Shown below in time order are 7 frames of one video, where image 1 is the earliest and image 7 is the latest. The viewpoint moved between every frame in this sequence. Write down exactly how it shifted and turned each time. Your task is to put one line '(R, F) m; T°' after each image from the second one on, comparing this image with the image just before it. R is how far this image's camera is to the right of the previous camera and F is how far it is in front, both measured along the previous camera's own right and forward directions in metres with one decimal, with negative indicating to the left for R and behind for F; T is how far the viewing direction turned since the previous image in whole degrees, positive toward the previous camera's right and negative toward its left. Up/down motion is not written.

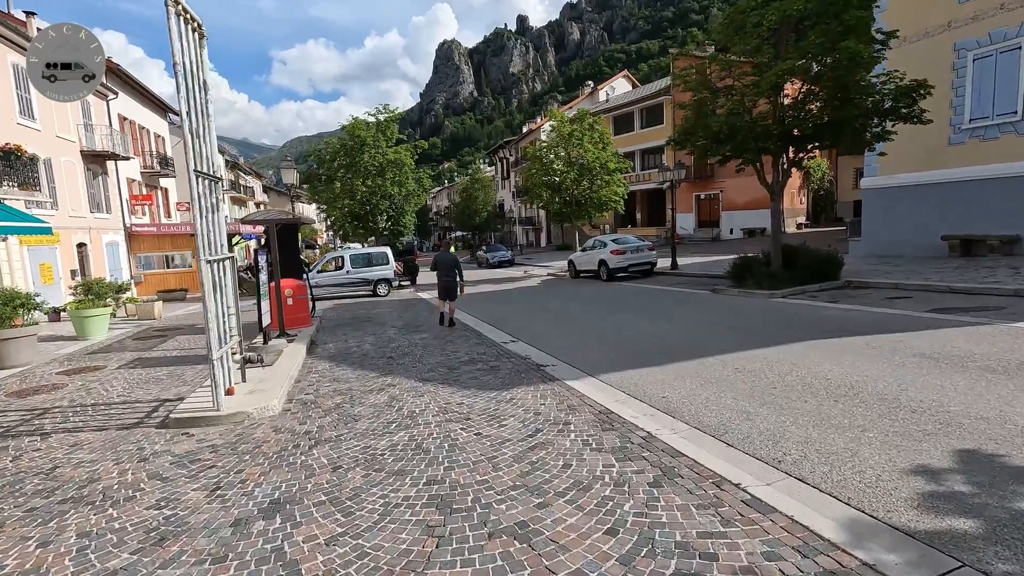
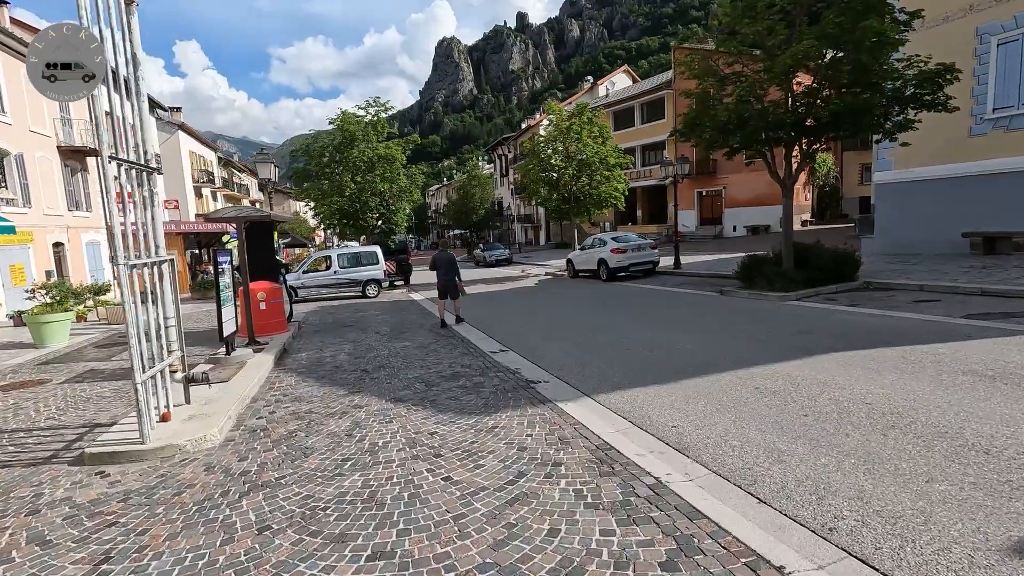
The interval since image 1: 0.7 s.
(+0.2, +0.9) m; 0°
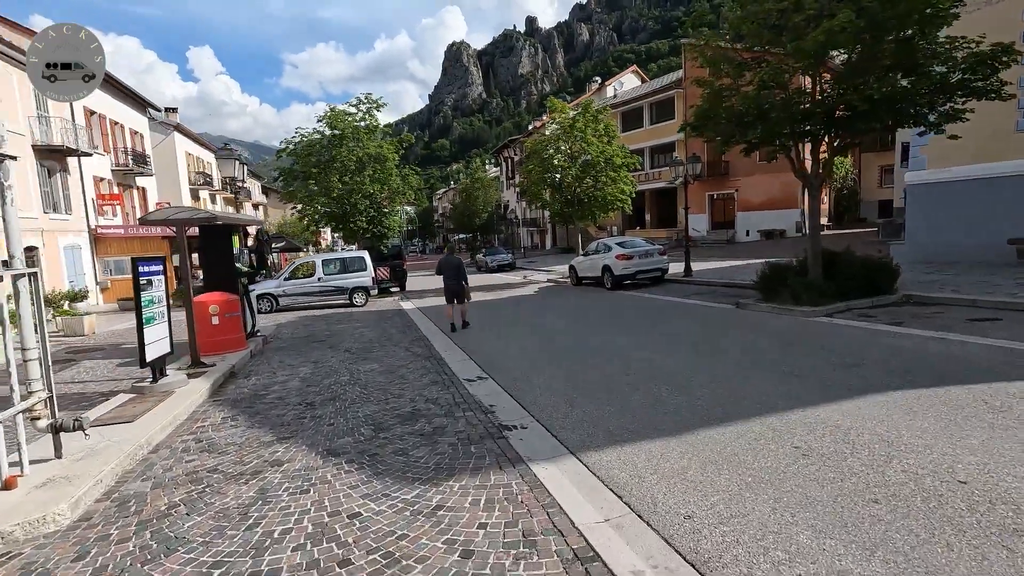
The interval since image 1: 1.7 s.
(+0.4, +1.3) m; -1°
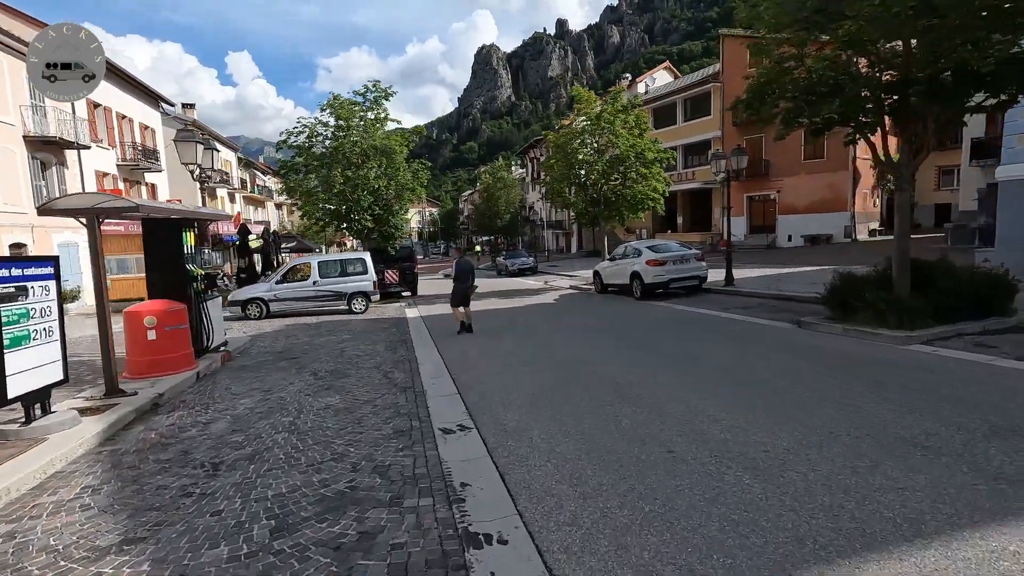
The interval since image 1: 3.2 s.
(+0.3, +2.0) m; -3°
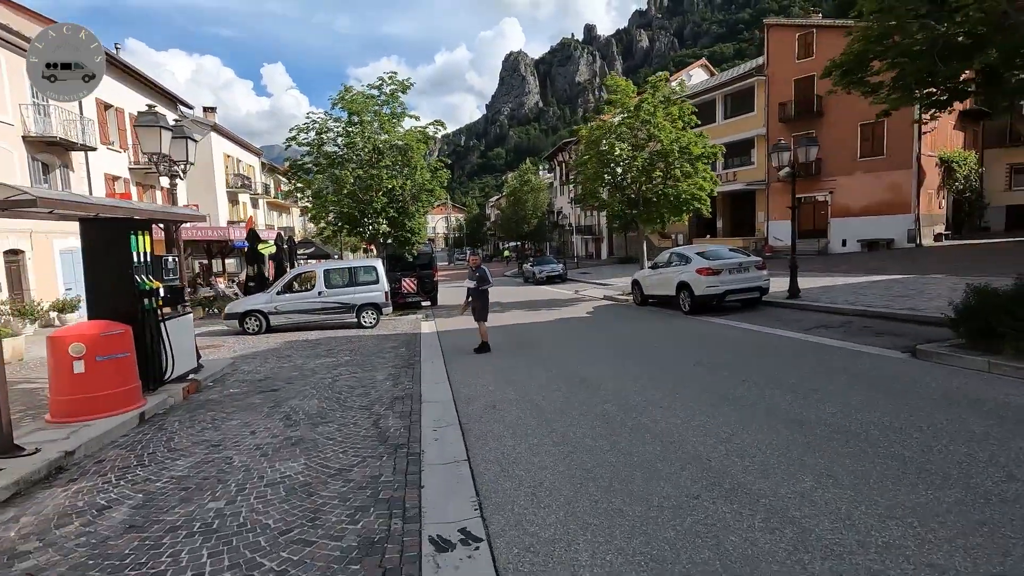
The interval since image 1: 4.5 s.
(0.0, +1.9) m; -3°
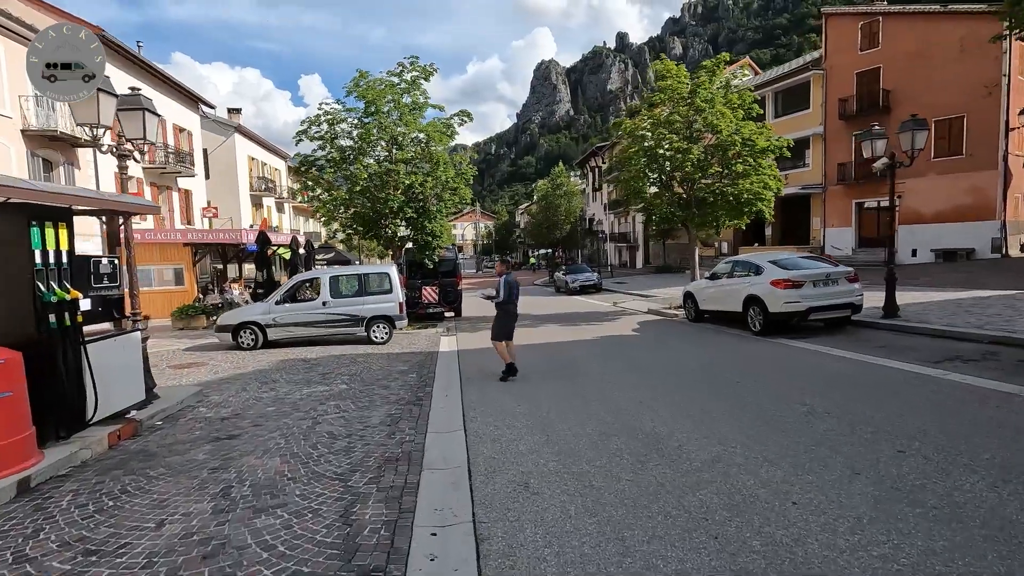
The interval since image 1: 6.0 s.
(-0.1, +2.1) m; -3°
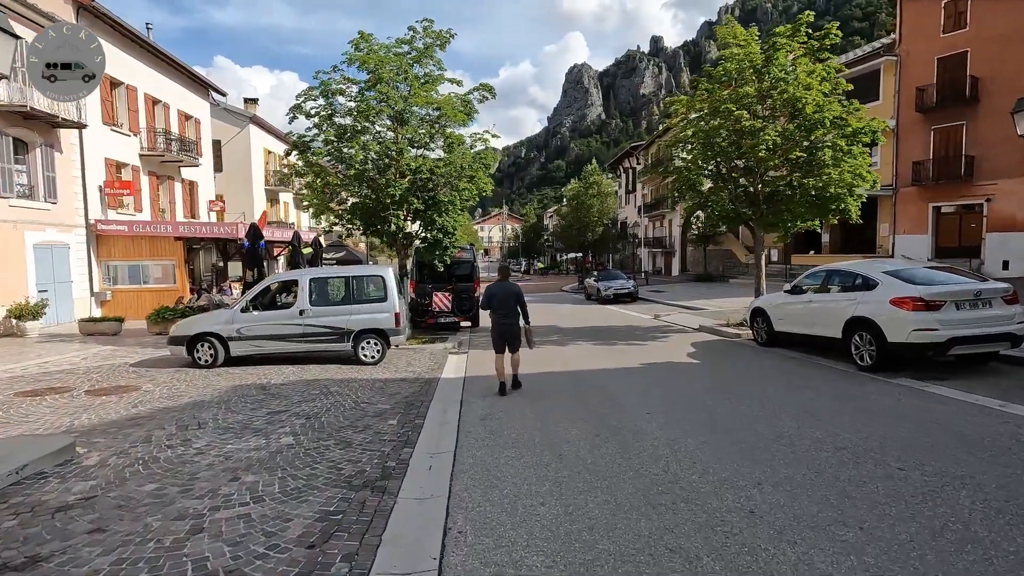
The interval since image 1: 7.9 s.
(0.0, +2.6) m; -3°
